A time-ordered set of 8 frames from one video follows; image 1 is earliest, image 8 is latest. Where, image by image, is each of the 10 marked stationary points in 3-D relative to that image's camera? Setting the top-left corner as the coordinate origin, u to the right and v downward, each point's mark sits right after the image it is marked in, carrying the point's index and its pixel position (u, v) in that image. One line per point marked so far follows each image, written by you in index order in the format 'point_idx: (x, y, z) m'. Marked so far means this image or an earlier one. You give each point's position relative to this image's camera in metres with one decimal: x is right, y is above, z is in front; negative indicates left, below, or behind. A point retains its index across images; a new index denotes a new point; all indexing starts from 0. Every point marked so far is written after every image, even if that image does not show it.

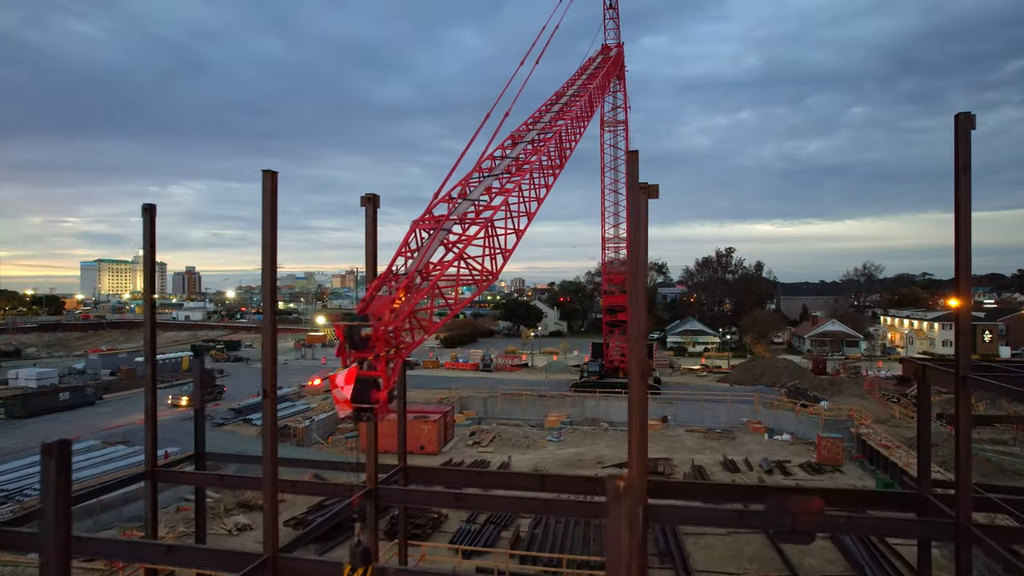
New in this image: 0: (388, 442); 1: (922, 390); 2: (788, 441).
0: (-2.9, -3.5, +15.6) m
1: (+4.0, -1.0, +6.6) m
2: (+6.5, -3.6, +16.0) m
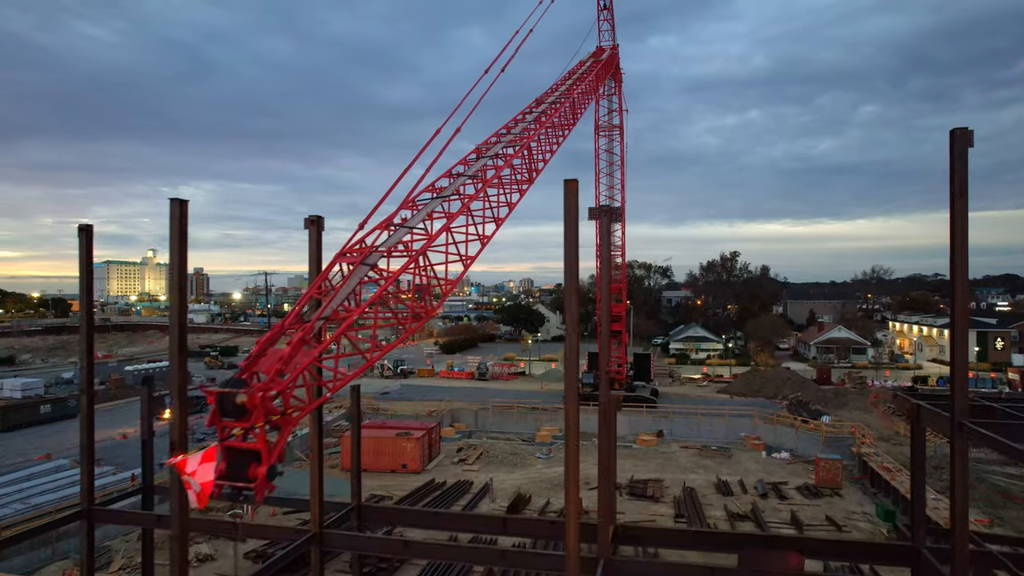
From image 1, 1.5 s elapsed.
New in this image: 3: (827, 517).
0: (-3.2, -3.8, +15.1) m
1: (+3.6, -1.3, +6.0) m
2: (+6.2, -3.8, +15.4) m
3: (+5.3, -3.9, +11.5) m
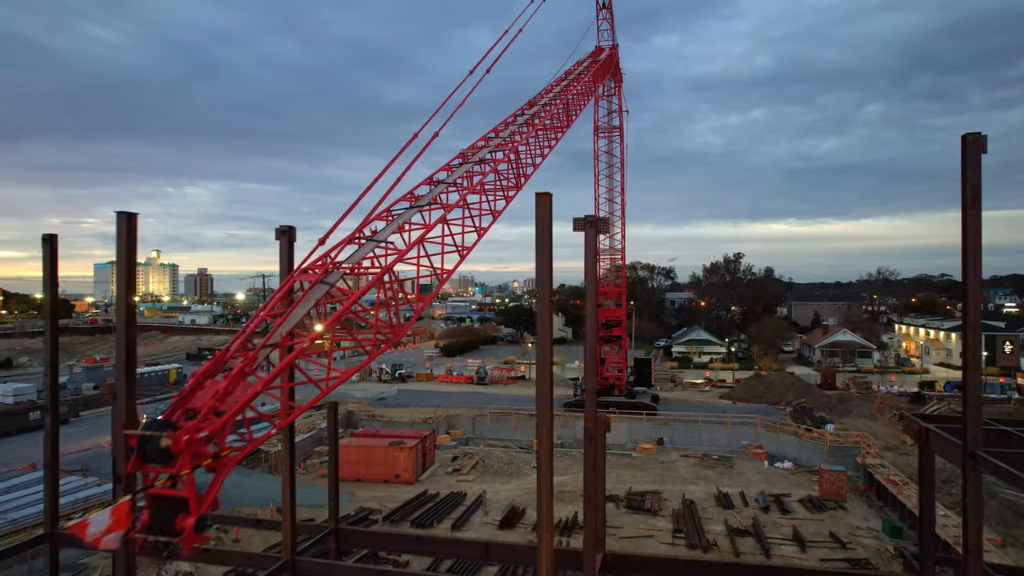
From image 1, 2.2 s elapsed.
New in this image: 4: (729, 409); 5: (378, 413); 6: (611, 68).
0: (-3.3, -3.9, +14.7) m
1: (+3.4, -1.4, +5.6) m
2: (+6.1, -4.0, +15.0) m
3: (+5.2, -4.0, +11.1) m
4: (+6.3, -3.5, +19.8) m
5: (-3.9, -3.6, +19.8) m
6: (+2.7, +6.0, +18.7) m
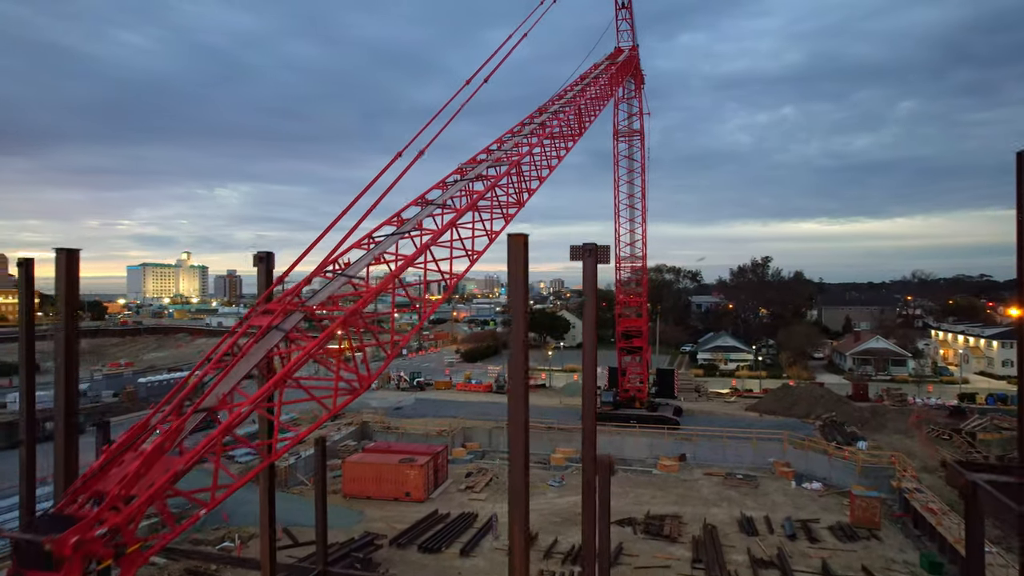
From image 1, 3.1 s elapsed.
0: (-3.0, -4.2, +14.3) m
1: (+3.3, -1.7, +5.0) m
2: (+6.4, -4.2, +14.2) m
3: (+5.3, -4.2, +10.4) m
4: (+6.8, -3.8, +19.0) m
5: (-3.4, -3.9, +19.5) m
6: (+3.1, +5.8, +18.1) m
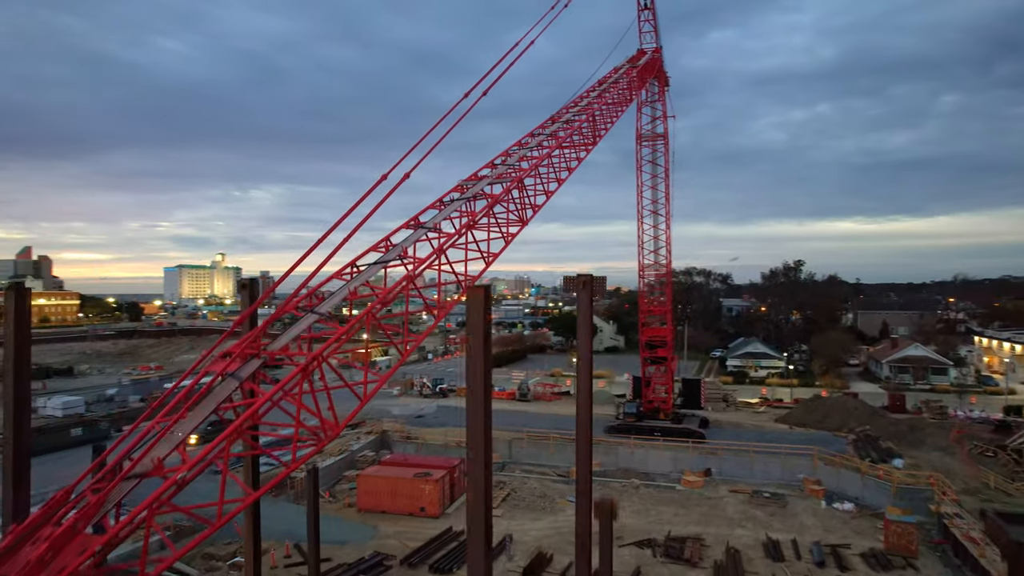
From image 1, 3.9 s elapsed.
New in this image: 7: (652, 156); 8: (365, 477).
0: (-2.7, -4.4, +14.1) m
1: (+3.3, -1.9, +4.5) m
2: (+6.7, -4.4, +13.6) m
3: (+5.5, -4.5, +9.8) m
4: (+7.3, -4.0, +18.3) m
5: (-2.8, -4.1, +19.2) m
6: (+3.6, +5.5, +17.6) m
7: (+4.1, +3.8, +19.7) m
8: (-3.1, -4.0, +14.3) m
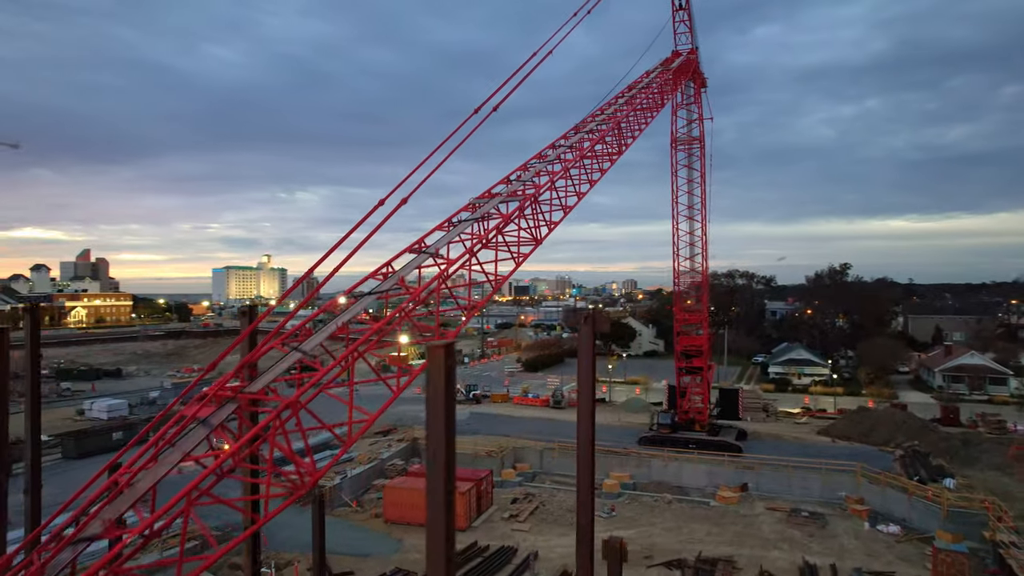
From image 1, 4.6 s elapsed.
0: (-2.1, -4.6, +14.0) m
1: (+3.2, -2.1, +4.0) m
2: (+7.2, -4.7, +12.9) m
3: (+5.8, -4.7, +9.2) m
4: (+8.1, -4.2, +17.6) m
5: (-1.9, -4.3, +19.1) m
6: (+4.4, +5.3, +17.1) m
7: (+4.9, +3.6, +19.2) m
8: (-2.5, -4.2, +14.3) m
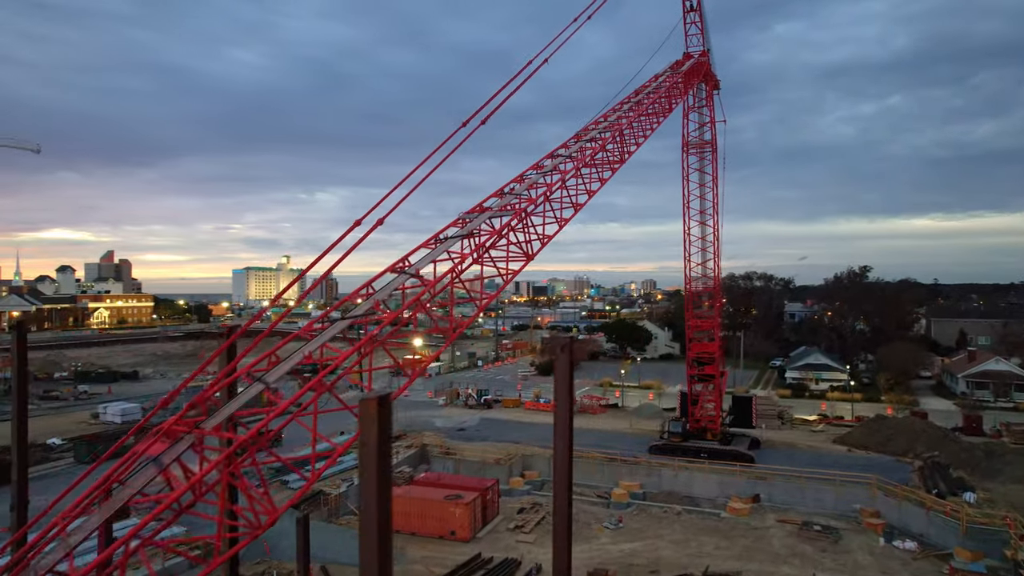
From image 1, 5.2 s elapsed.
0: (-2.0, -4.7, +13.9) m
1: (+3.1, -2.3, +3.8) m
2: (+7.3, -4.8, +12.5) m
3: (+5.8, -4.8, +8.8) m
4: (+8.3, -4.4, +17.2) m
5: (-1.7, -4.5, +19.0) m
6: (+4.6, +5.2, +16.7) m
7: (+5.2, +3.5, +18.8) m
8: (-2.4, -4.3, +14.1) m
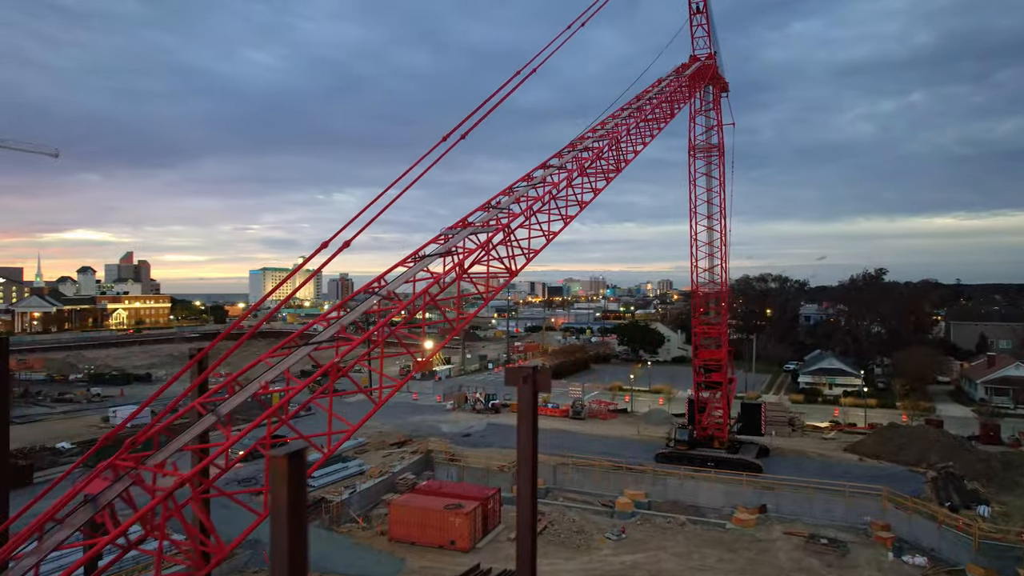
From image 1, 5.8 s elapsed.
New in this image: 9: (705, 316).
0: (-2.0, -4.9, +13.8) m
1: (+2.8, -2.4, +3.5) m
2: (+7.3, -5.0, +12.2) m
3: (+5.7, -5.0, +8.6) m
4: (+8.4, -4.5, +16.8) m
5: (-1.6, -4.6, +18.9) m
6: (+4.7, +5.0, +16.5) m
7: (+5.3, +3.3, +18.5) m
8: (-2.4, -4.5, +14.0) m
9: (+5.5, -0.8, +19.4) m
